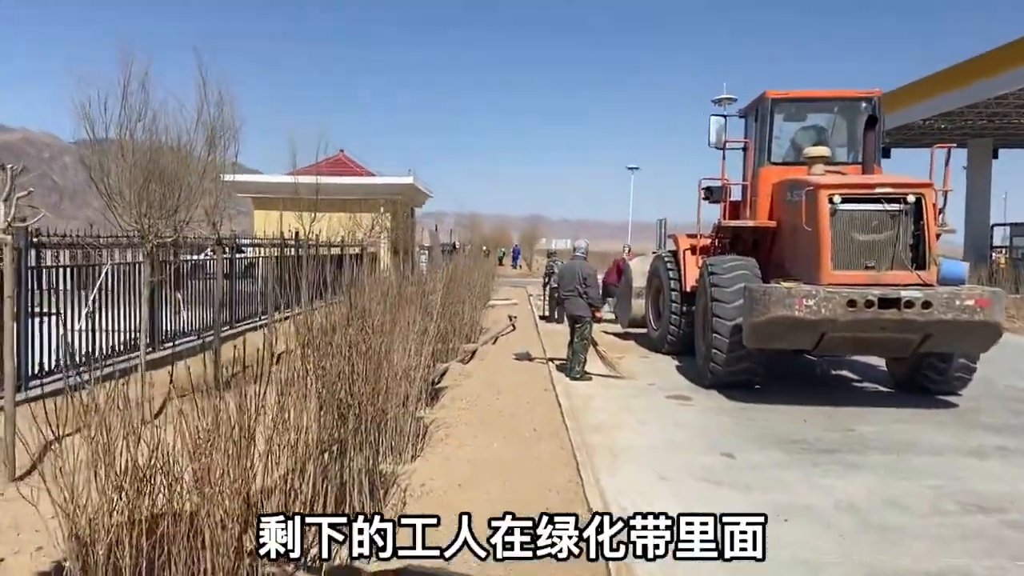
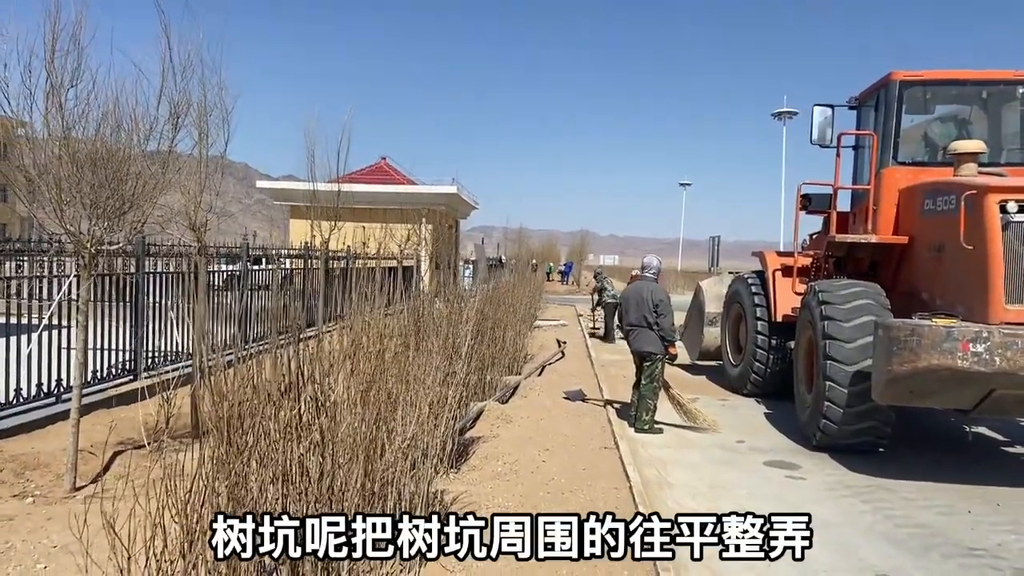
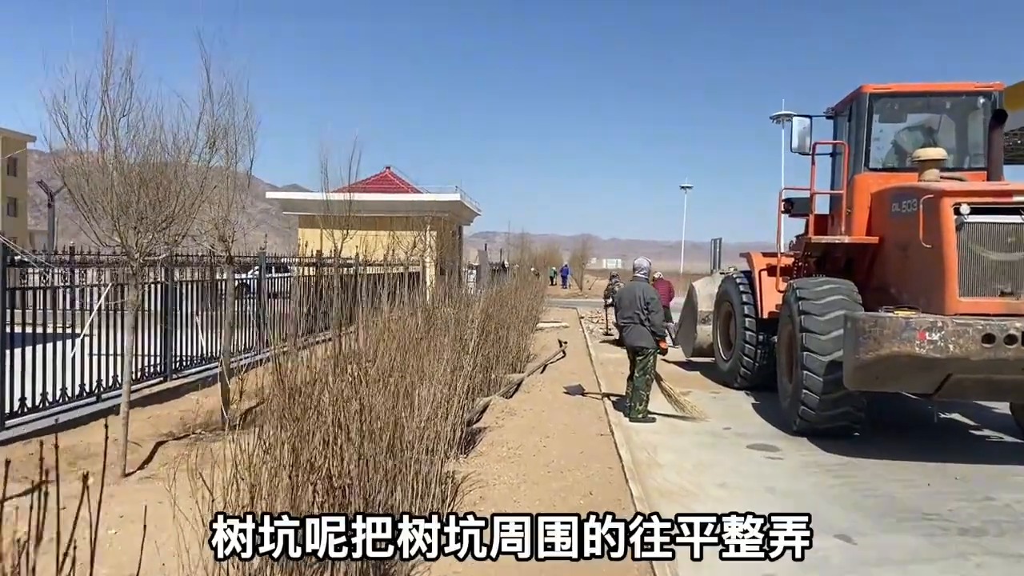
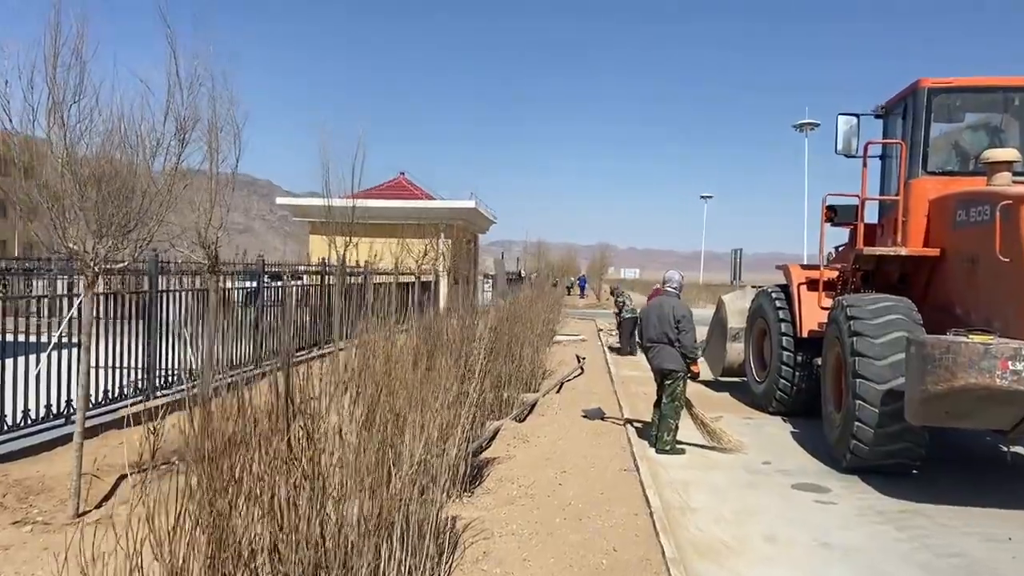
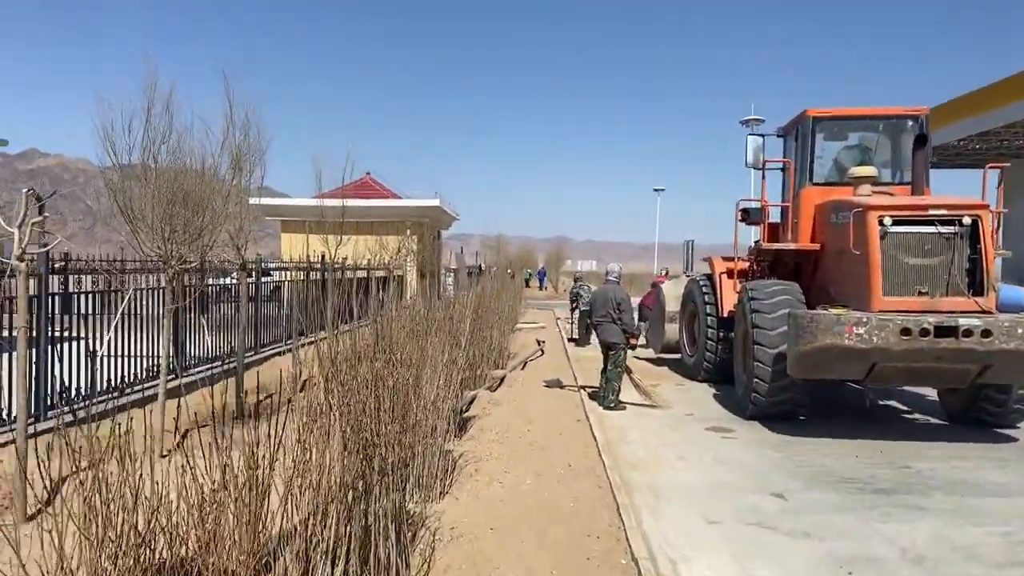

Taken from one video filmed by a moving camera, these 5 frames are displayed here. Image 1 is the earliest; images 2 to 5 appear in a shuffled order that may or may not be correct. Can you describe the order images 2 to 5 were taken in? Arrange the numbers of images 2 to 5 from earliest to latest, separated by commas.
5, 3, 2, 4
